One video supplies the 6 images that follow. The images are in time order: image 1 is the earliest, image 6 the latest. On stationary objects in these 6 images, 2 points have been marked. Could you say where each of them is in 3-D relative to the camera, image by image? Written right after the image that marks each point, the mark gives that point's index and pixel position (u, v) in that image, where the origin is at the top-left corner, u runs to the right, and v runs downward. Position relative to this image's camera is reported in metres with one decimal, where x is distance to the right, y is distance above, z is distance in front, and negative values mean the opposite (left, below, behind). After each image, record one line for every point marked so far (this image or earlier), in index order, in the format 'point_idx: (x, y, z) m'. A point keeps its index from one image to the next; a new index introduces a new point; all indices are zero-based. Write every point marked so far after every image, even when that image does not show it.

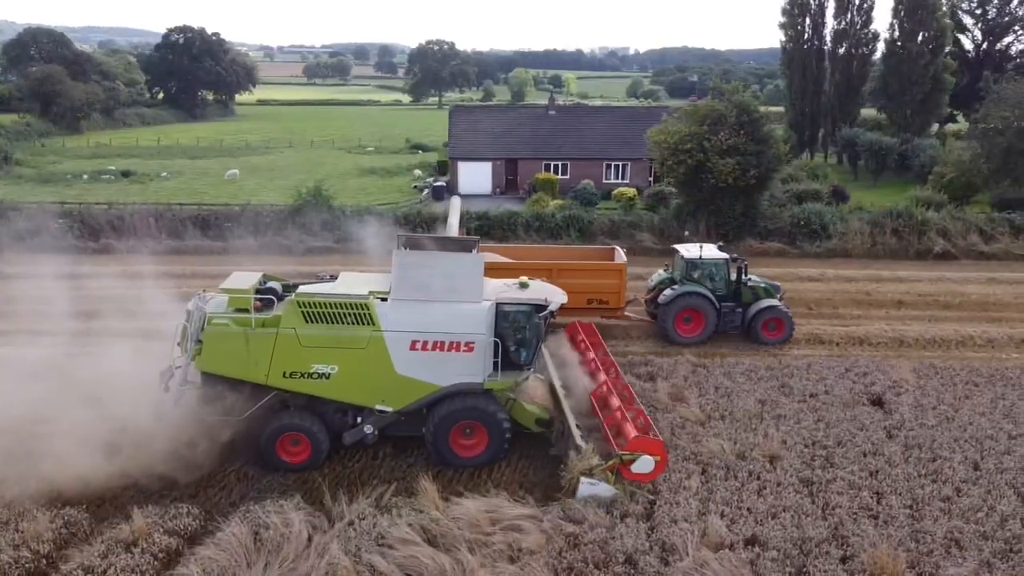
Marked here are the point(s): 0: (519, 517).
0: (+0.1, -2.0, +7.1) m
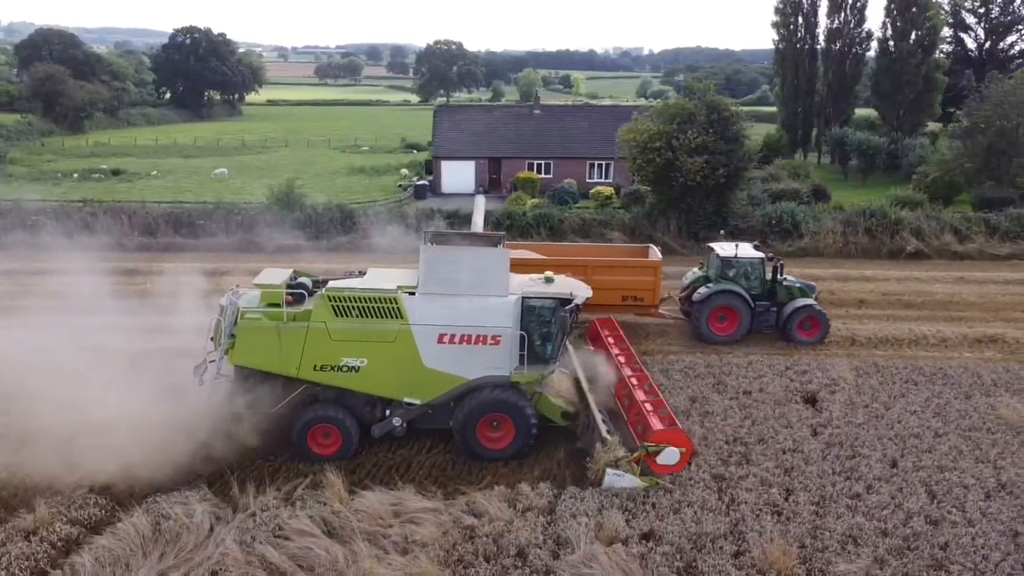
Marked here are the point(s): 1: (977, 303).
0: (-0.8, -2.0, +7.2) m
1: (+8.7, -0.3, +14.9) m
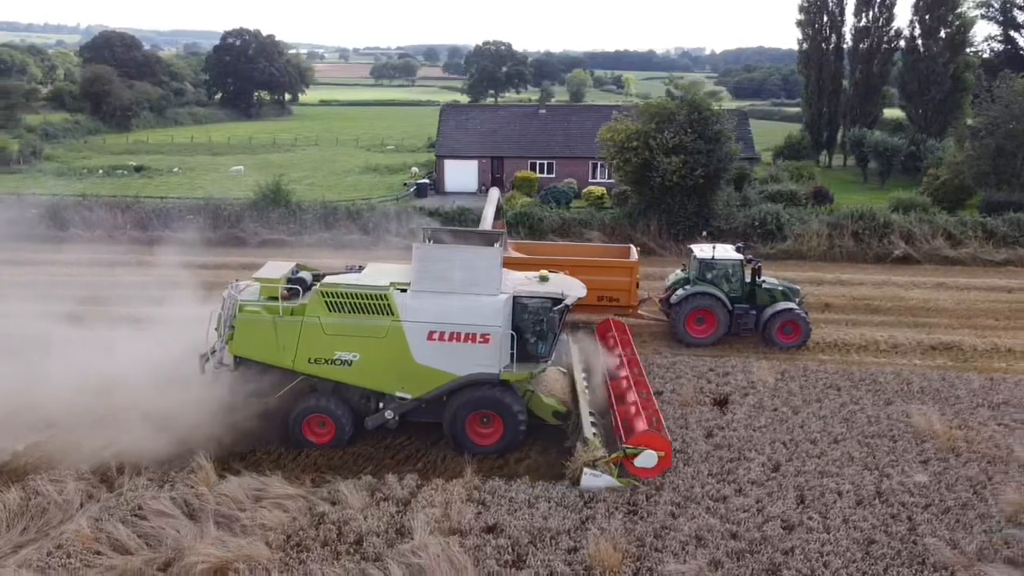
0: (-2.1, -1.9, +7.4) m
1: (+7.9, -0.4, +14.5) m
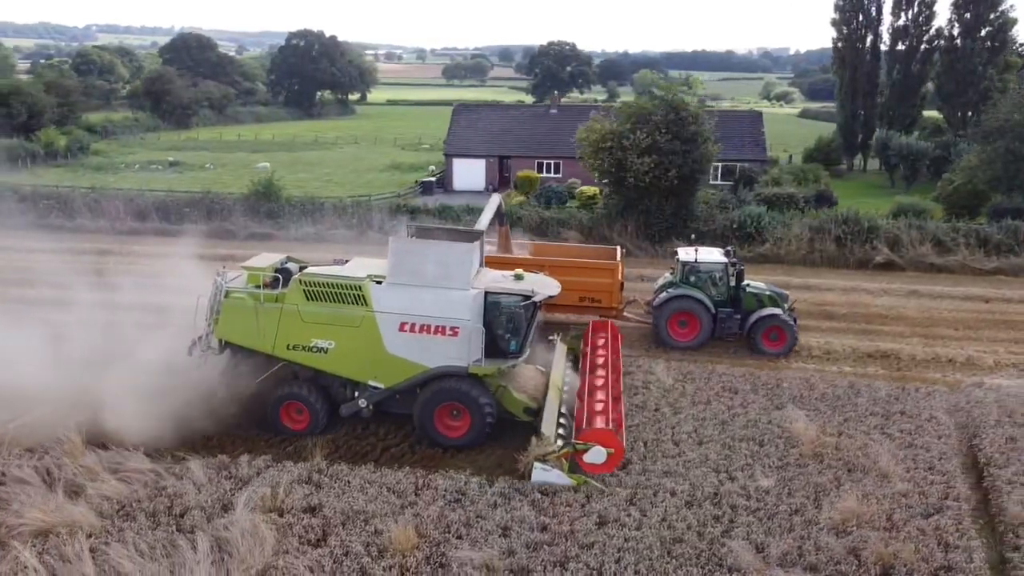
0: (-3.7, -1.8, +7.9) m
1: (+7.0, -0.5, +14.0) m
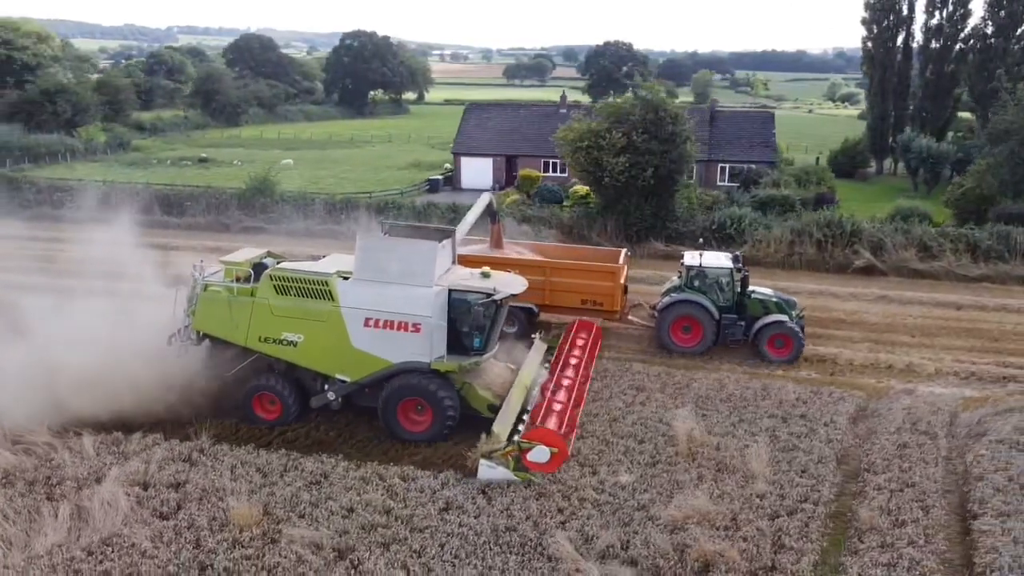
0: (-5.0, -1.6, +8.4) m
1: (+6.1, -0.6, +13.7) m
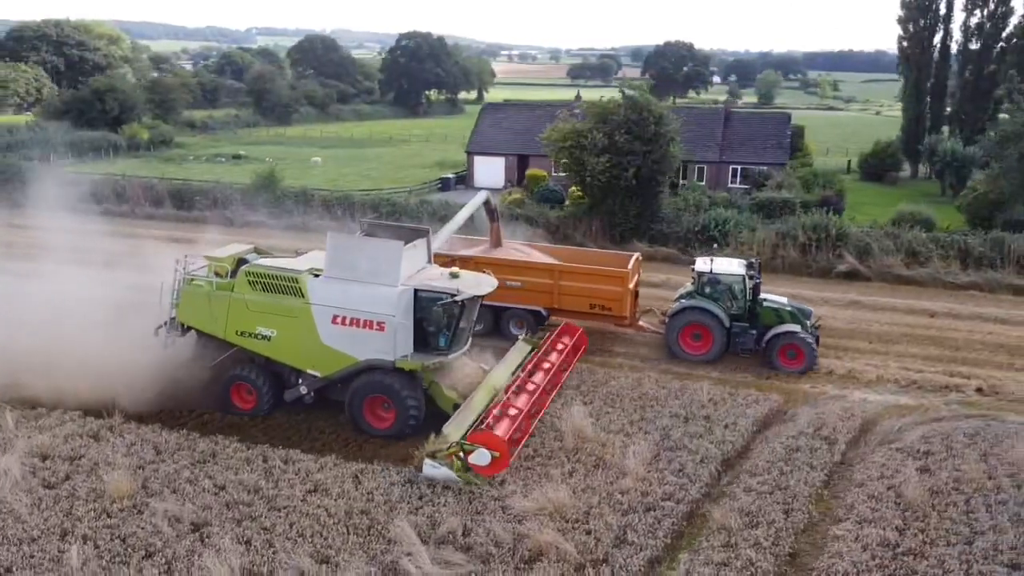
0: (-6.2, -1.4, +9.1) m
1: (+5.3, -0.7, +13.4) m
